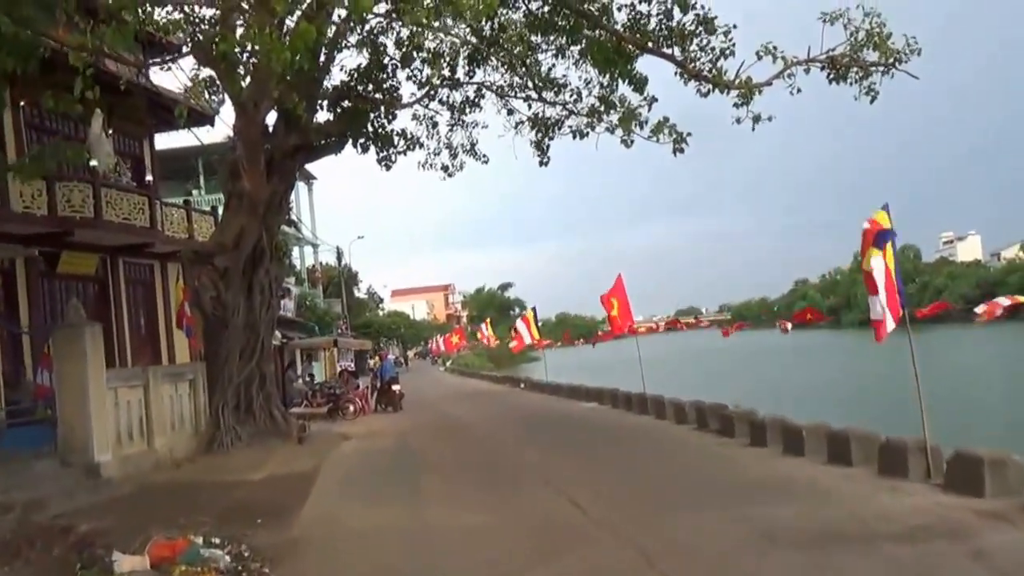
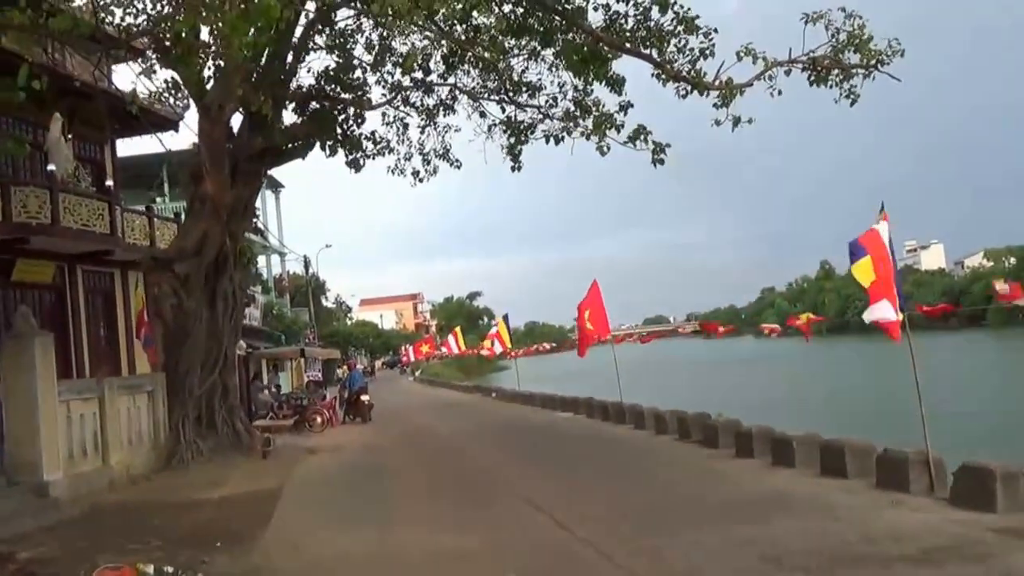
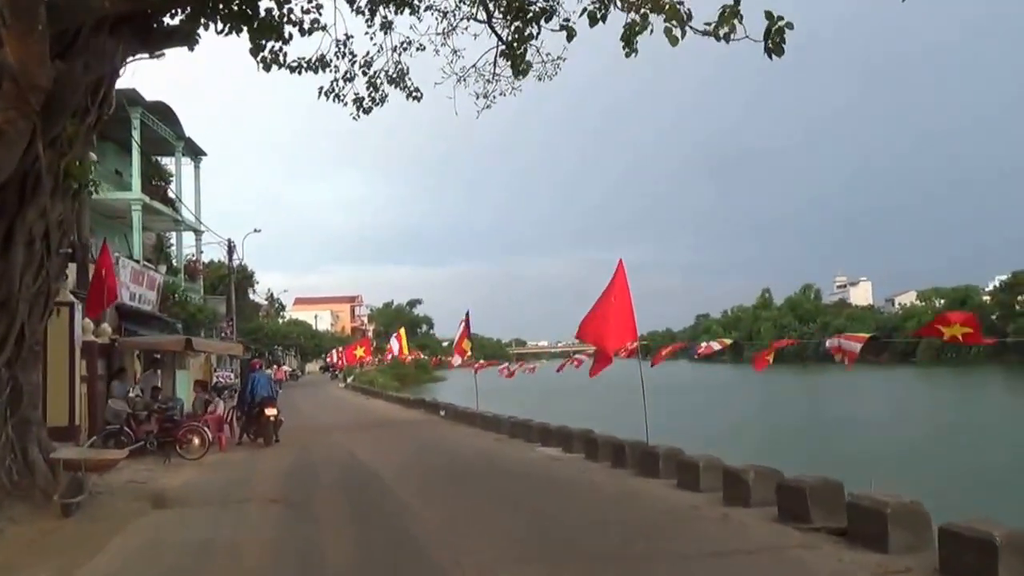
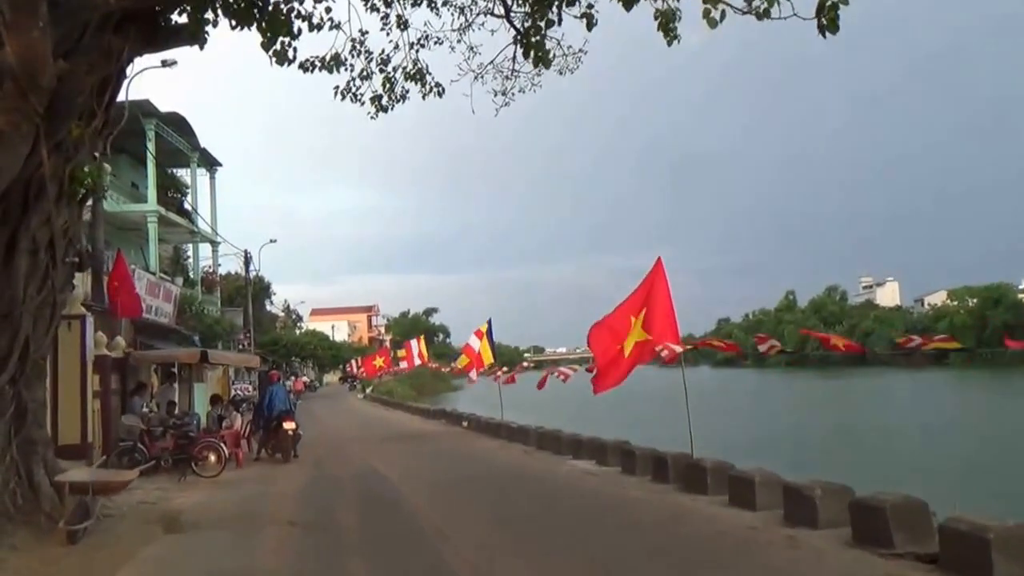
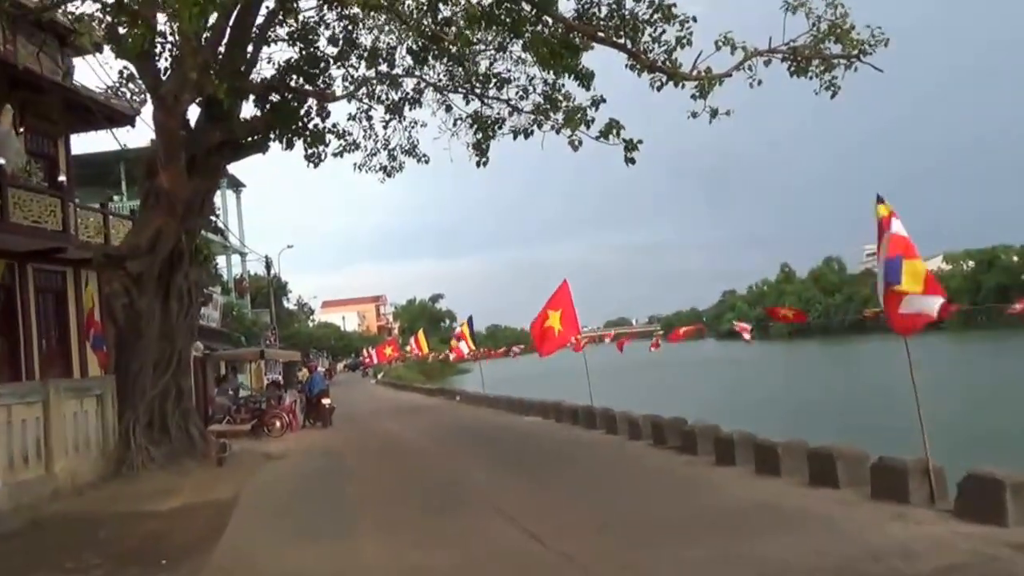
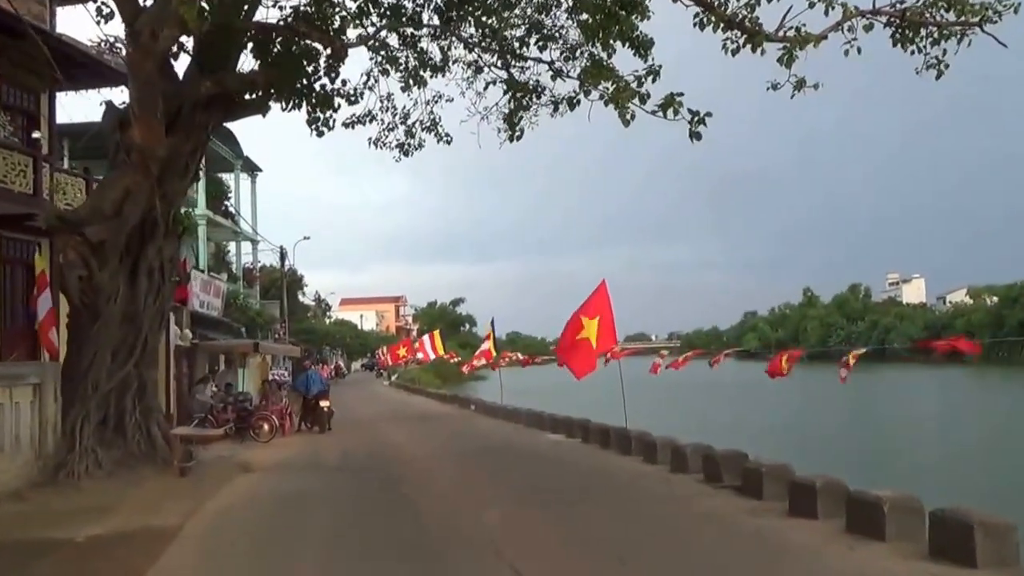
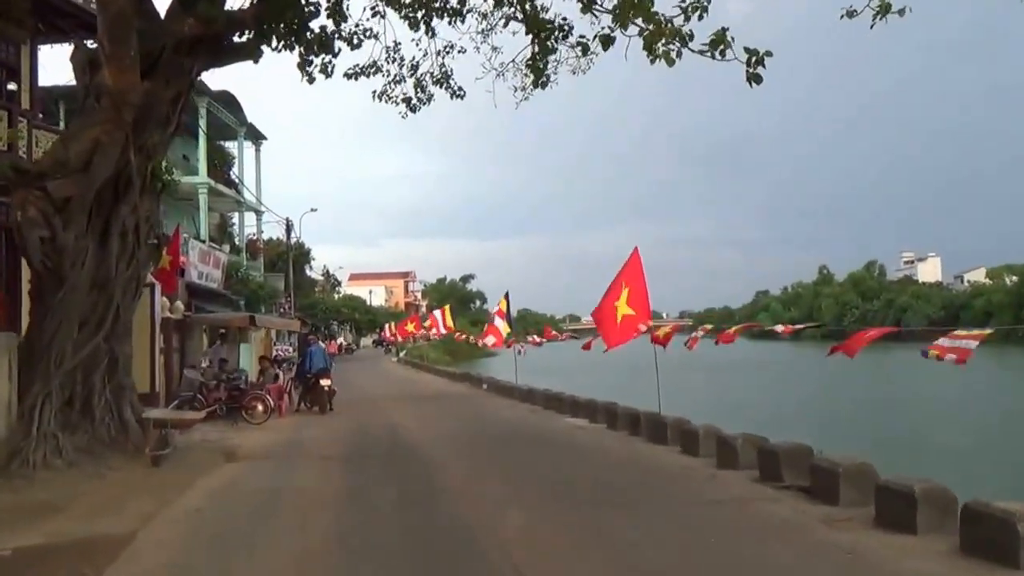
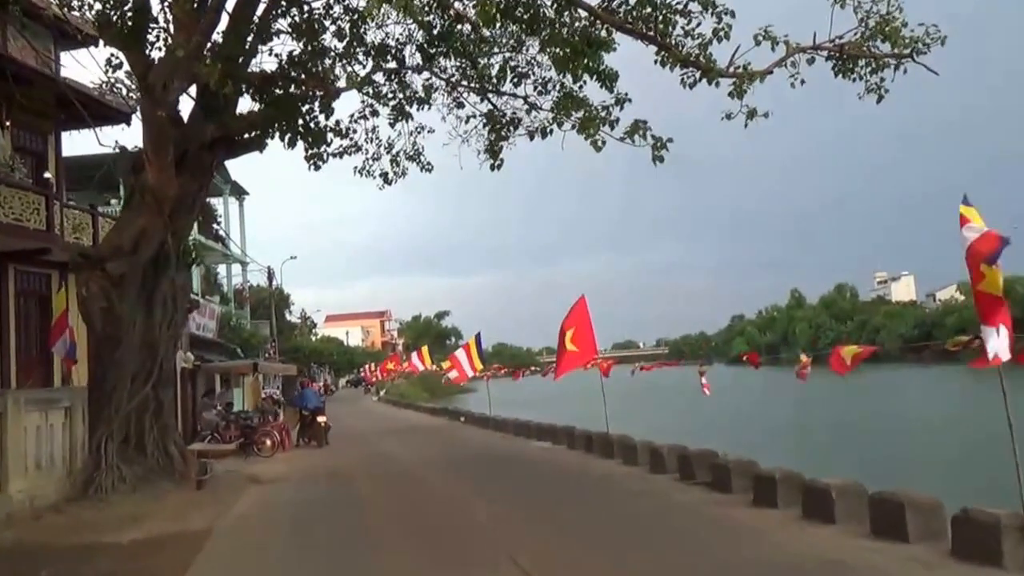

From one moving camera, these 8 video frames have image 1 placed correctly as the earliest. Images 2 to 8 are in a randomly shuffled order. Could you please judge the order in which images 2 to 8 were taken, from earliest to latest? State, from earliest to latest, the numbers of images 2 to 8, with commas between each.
2, 5, 8, 6, 7, 3, 4
